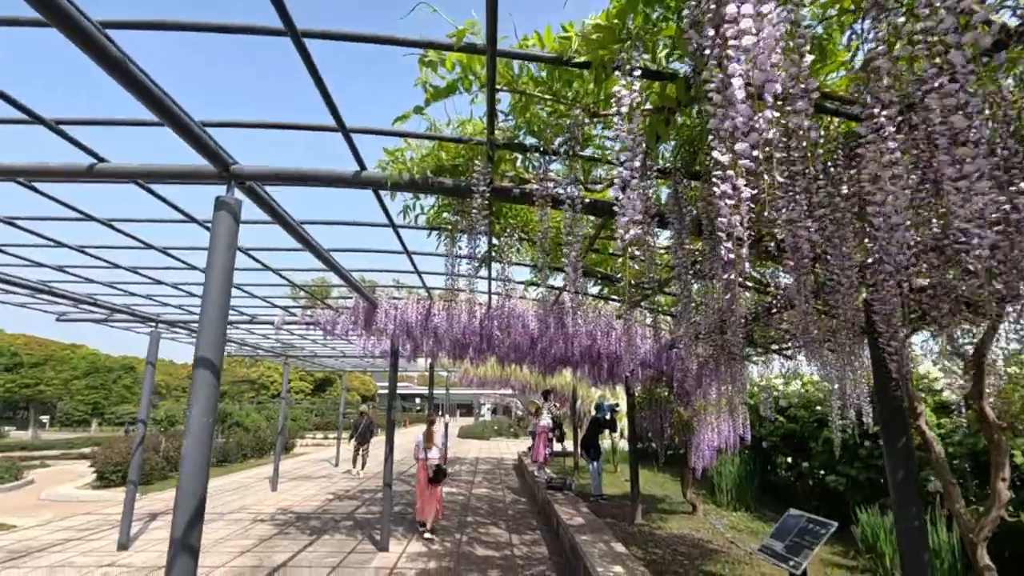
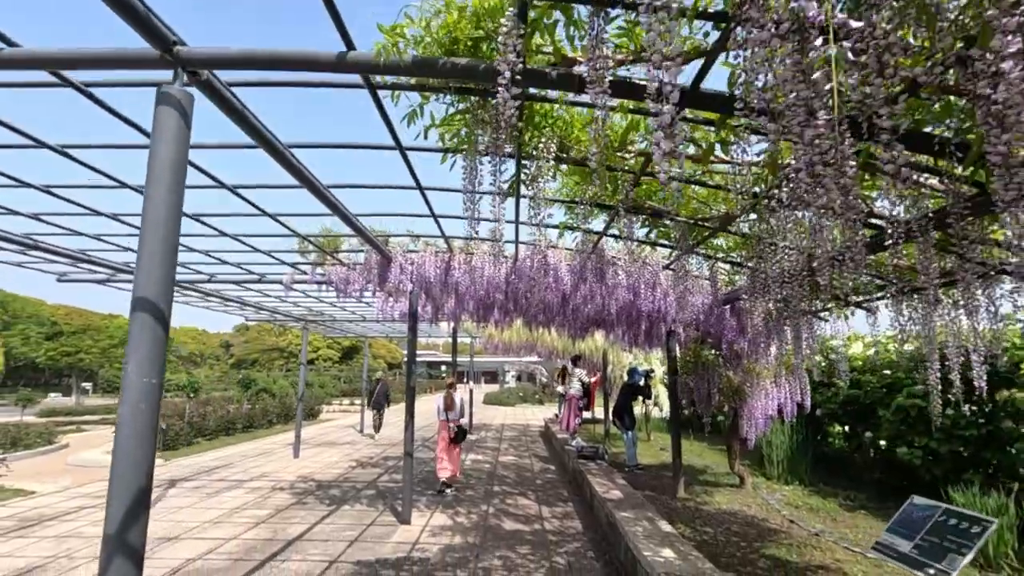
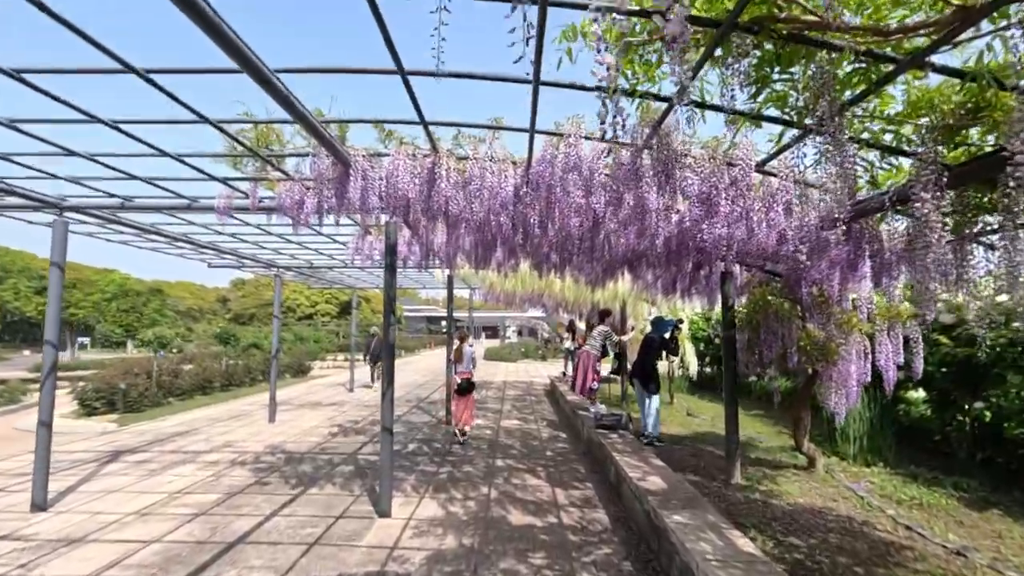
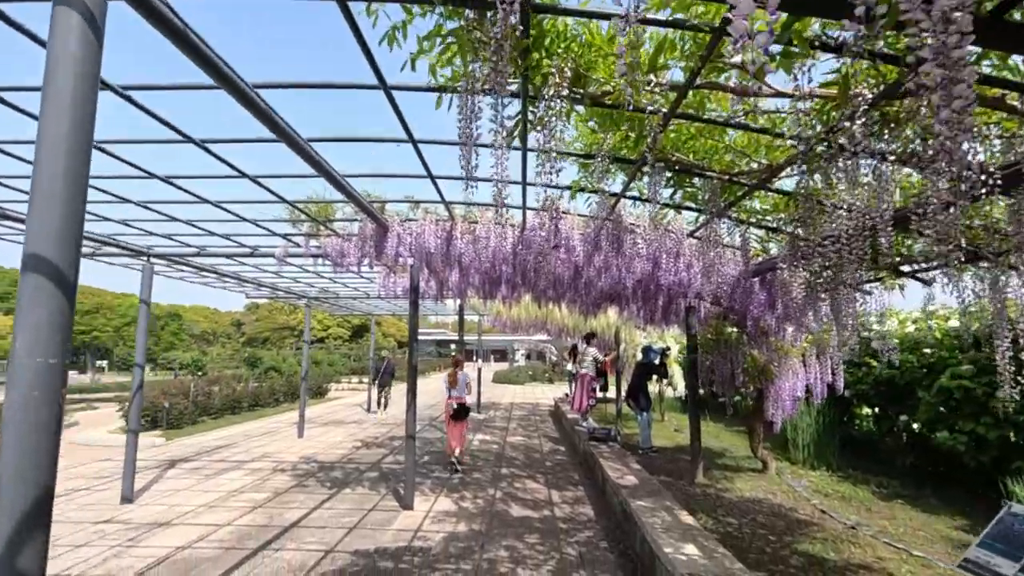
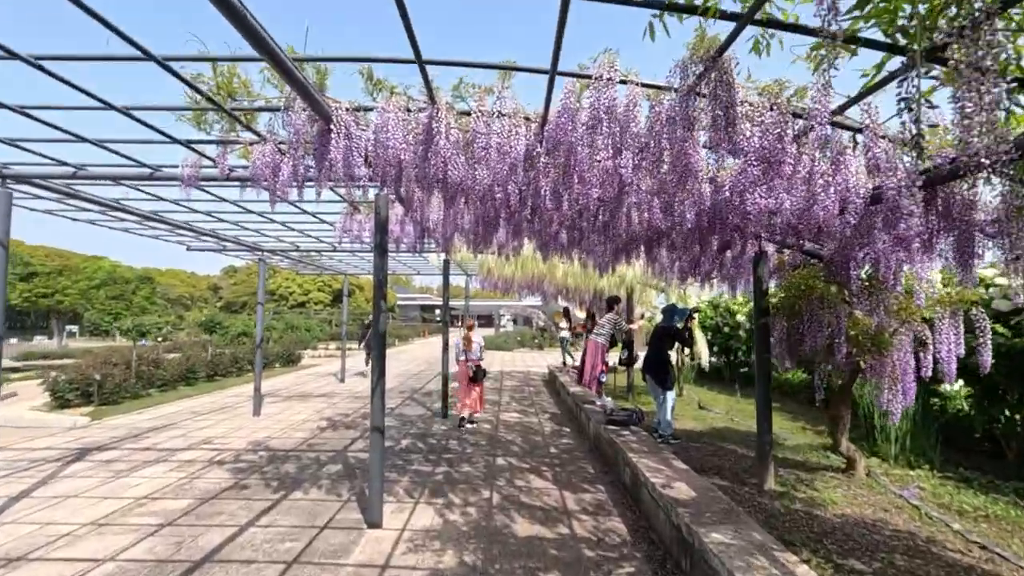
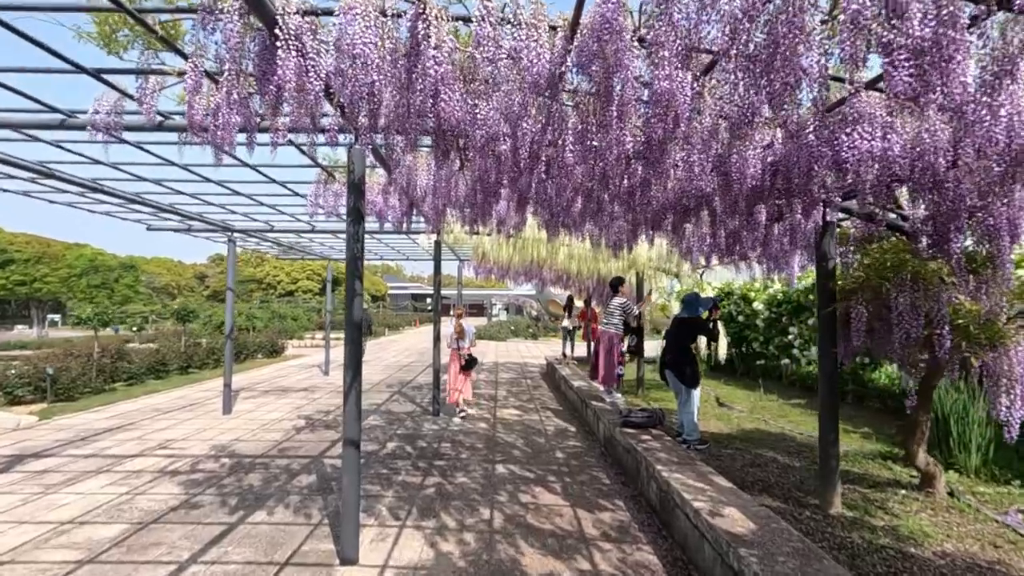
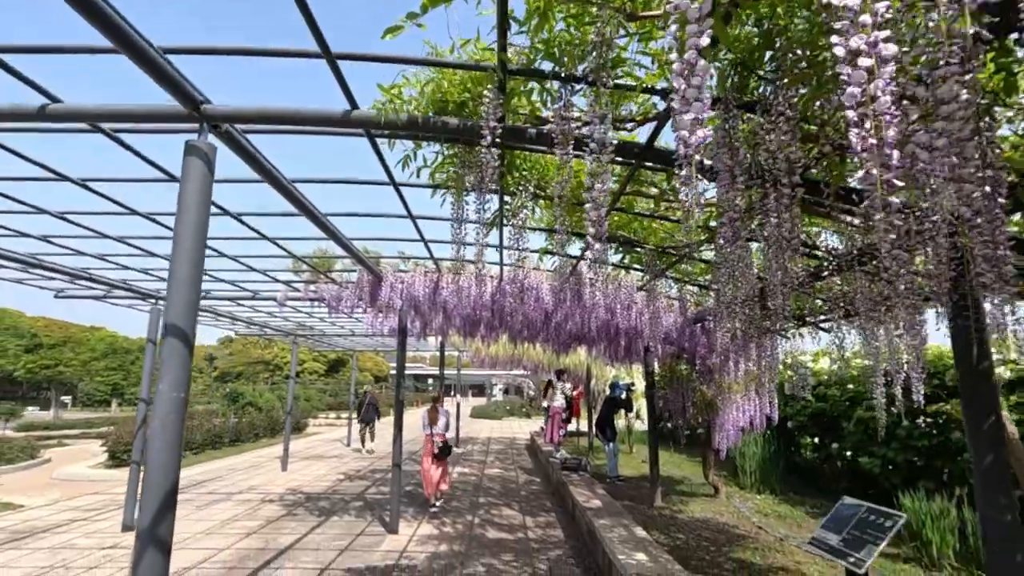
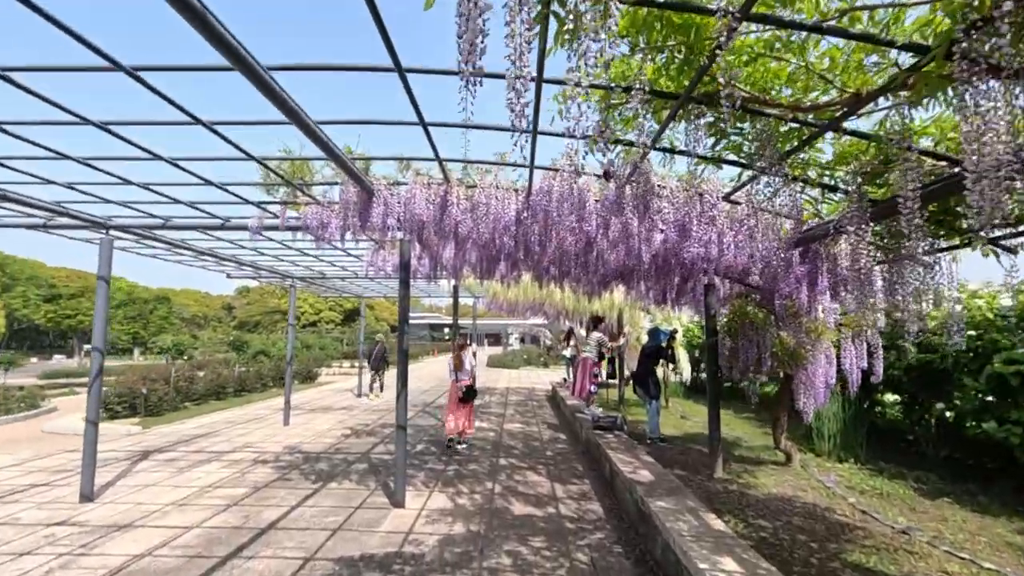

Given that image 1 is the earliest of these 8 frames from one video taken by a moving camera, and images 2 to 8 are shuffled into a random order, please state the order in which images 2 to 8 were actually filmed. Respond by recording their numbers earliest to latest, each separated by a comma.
7, 2, 4, 8, 3, 5, 6
